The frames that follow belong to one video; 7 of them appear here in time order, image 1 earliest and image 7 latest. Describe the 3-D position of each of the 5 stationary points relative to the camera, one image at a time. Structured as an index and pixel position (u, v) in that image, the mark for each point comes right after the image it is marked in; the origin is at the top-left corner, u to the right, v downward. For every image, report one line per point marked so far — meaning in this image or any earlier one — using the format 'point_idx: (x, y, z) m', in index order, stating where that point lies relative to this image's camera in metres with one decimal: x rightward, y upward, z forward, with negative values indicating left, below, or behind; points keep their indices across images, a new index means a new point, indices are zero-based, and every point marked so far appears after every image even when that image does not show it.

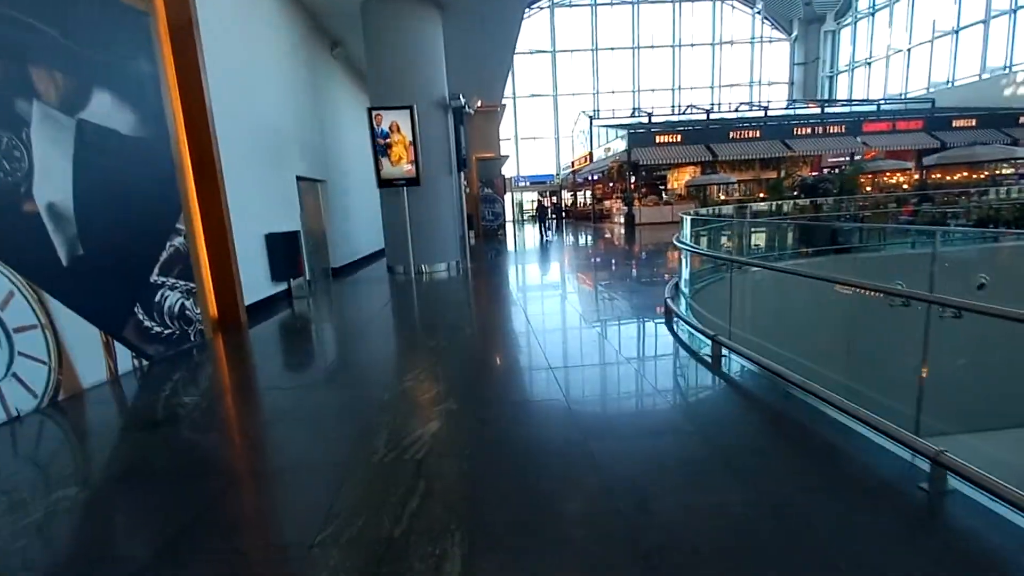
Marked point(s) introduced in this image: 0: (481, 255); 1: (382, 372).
0: (-0.9, +0.9, +14.1) m
1: (-1.2, -0.7, +4.4) m
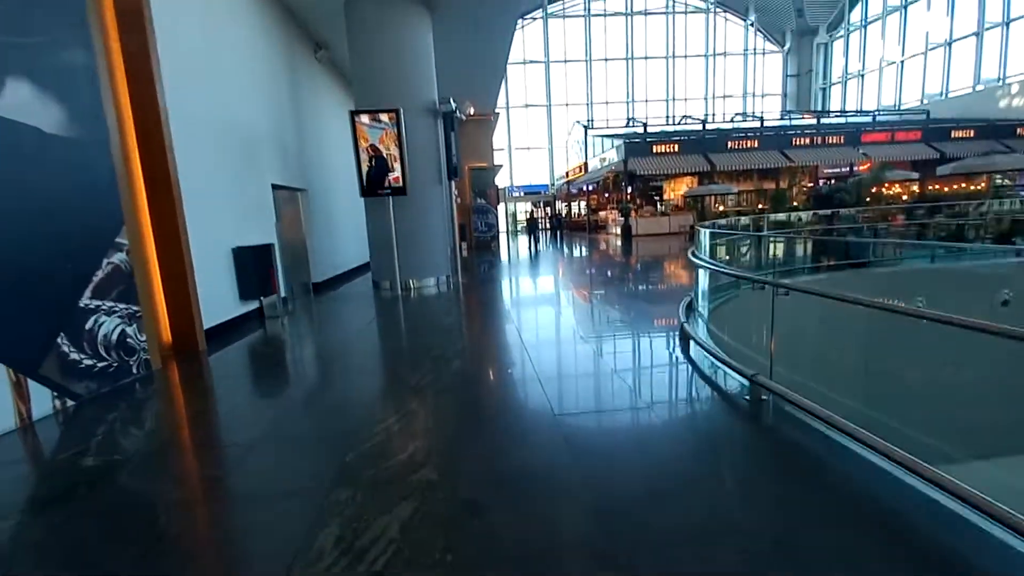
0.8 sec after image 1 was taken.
0: (-1.1, +0.6, +13.5) m
1: (-1.3, -0.9, +3.8) m
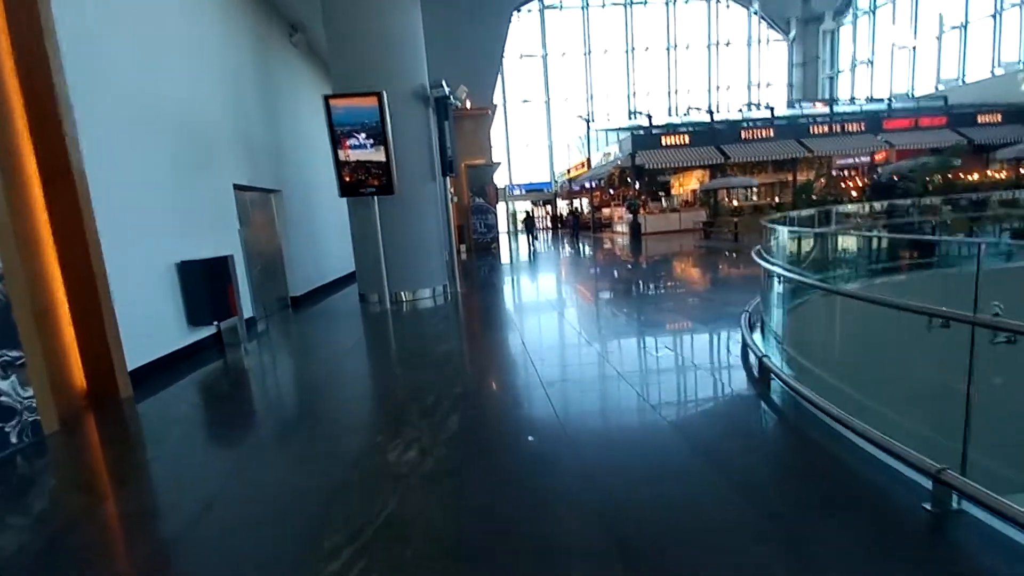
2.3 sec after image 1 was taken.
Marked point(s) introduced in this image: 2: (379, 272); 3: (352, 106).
0: (-1.0, +0.4, +12.6) m
1: (-1.2, -1.1, +2.9) m
2: (-1.7, +0.2, +6.1) m
3: (-1.8, +2.1, +5.6) m
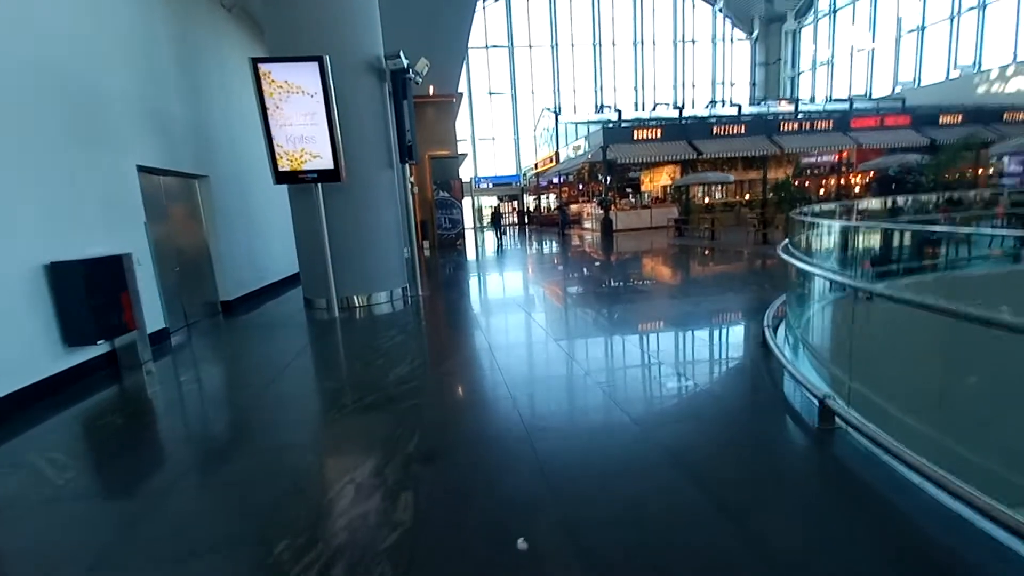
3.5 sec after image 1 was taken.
0: (-1.8, +0.4, +11.7) m
1: (-1.3, -1.1, +2.1) m
2: (-2.1, +0.2, +5.3) m
3: (-2.1, +2.0, +4.7) m
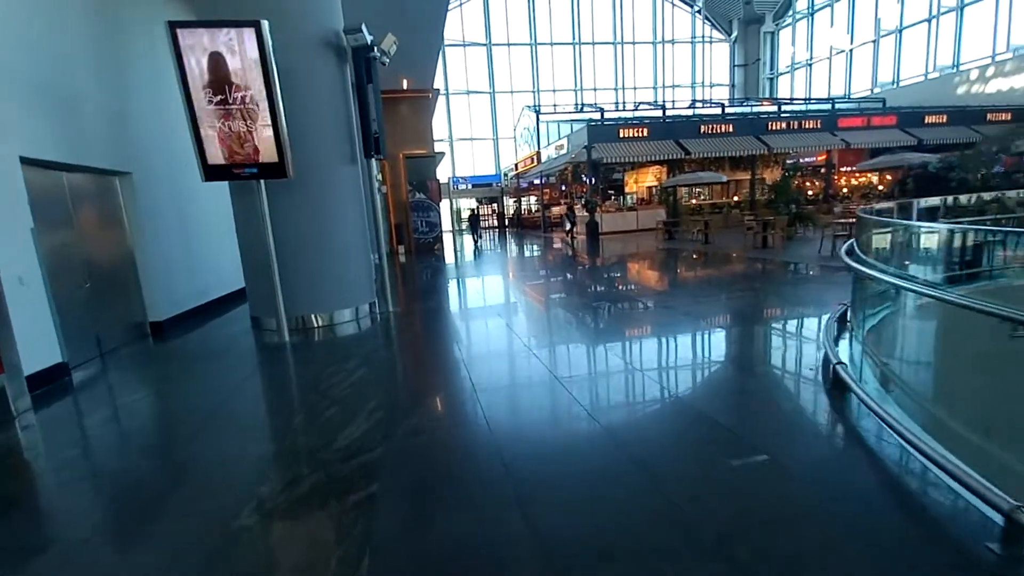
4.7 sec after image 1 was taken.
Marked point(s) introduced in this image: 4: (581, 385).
0: (-2.2, +0.2, +10.9) m
1: (-1.2, -1.3, +1.2) m
2: (-2.2, 0.0, +4.4) m
3: (-2.3, +1.9, +3.8) m
4: (+0.5, -0.8, +3.7) m
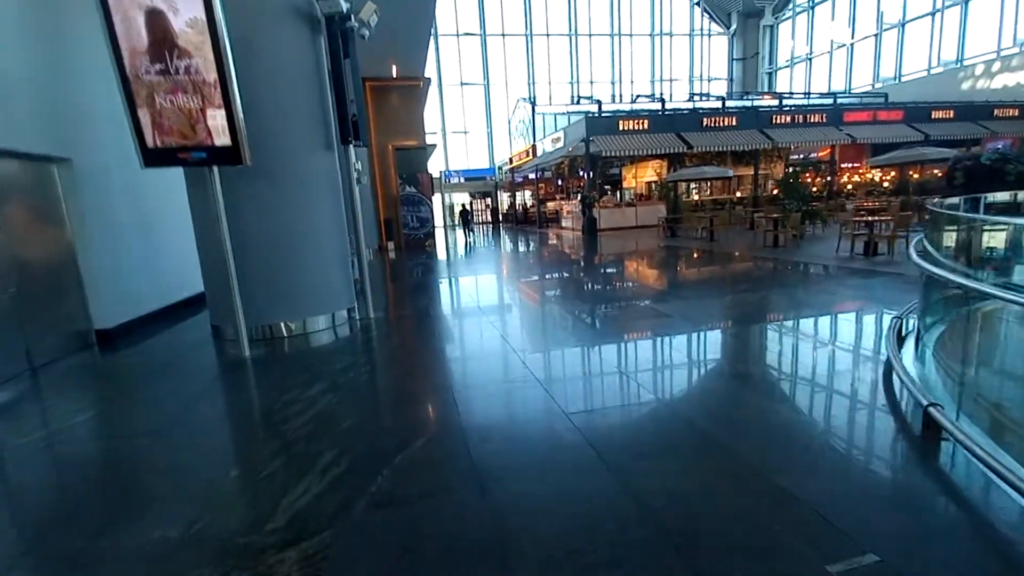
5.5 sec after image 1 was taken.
0: (-2.3, +0.2, +10.3) m
1: (-1.2, -1.4, +0.7) m
2: (-2.2, 0.0, +3.8) m
3: (-2.3, +1.8, +3.3) m
4: (+0.5, -0.8, +3.2) m
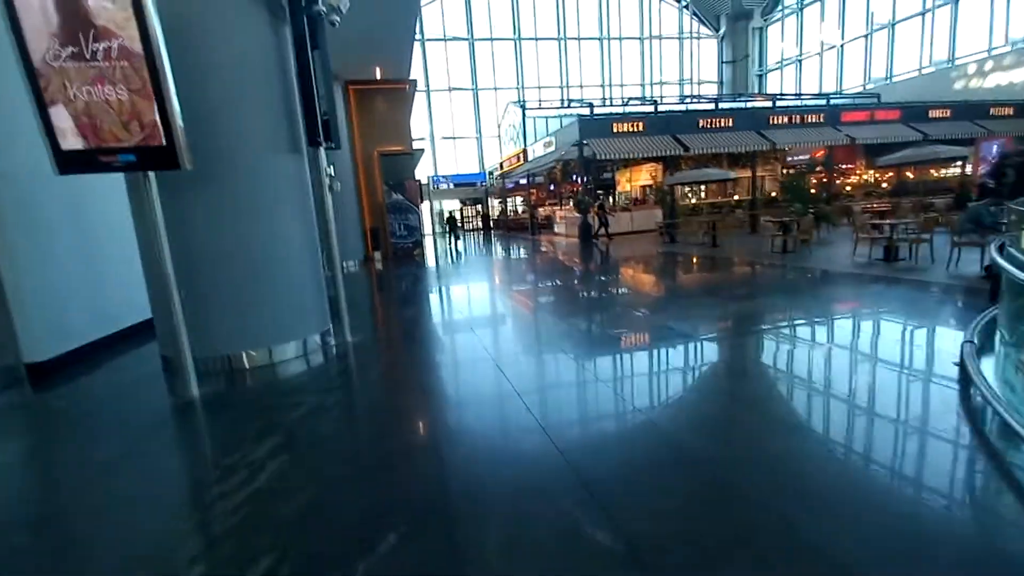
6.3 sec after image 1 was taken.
0: (-2.4, 0.0, +9.7) m
1: (-1.2, -1.5, +0.1) m
2: (-2.2, -0.2, +3.3) m
3: (-2.3, +1.6, +2.7) m
4: (+0.5, -0.9, +2.7) m
